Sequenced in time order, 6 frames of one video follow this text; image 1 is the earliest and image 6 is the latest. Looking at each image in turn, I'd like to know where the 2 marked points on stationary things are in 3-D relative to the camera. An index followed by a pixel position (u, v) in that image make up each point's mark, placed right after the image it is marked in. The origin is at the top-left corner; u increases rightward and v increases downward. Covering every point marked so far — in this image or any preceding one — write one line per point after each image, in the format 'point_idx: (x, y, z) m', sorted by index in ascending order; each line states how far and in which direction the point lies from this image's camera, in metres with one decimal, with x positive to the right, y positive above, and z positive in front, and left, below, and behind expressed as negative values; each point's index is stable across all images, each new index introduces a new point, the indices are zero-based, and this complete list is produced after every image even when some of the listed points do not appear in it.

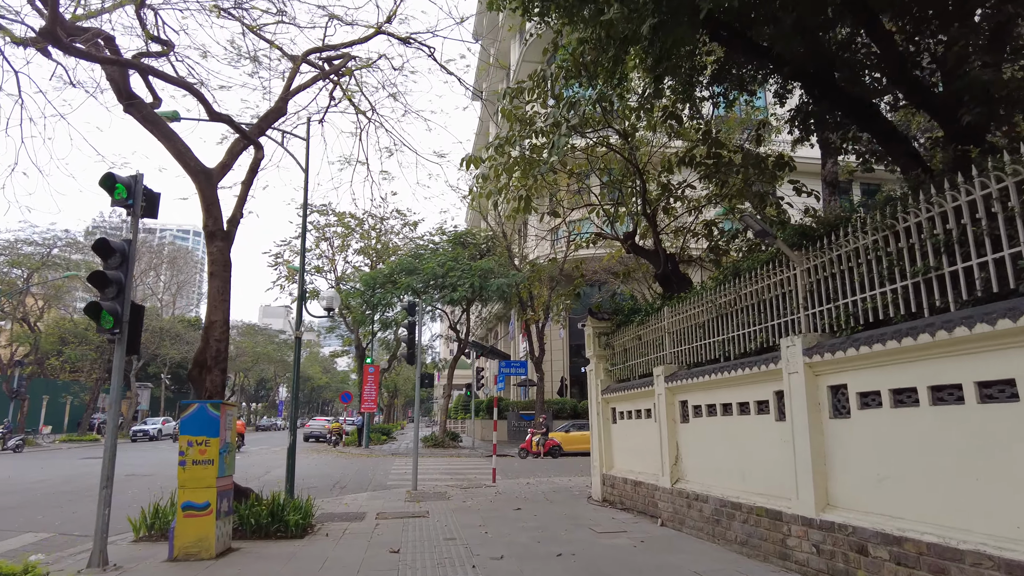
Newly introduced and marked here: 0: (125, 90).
0: (-4.3, +2.2, +8.1) m
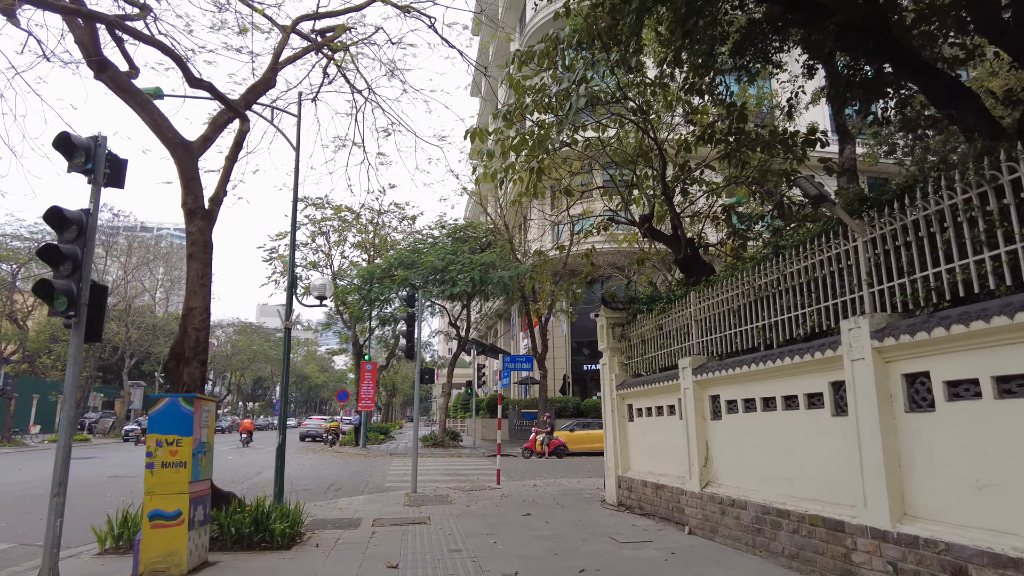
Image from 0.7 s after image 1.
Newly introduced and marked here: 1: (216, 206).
0: (-4.2, +2.4, +7.3) m
1: (-3.2, +0.9, +8.0) m
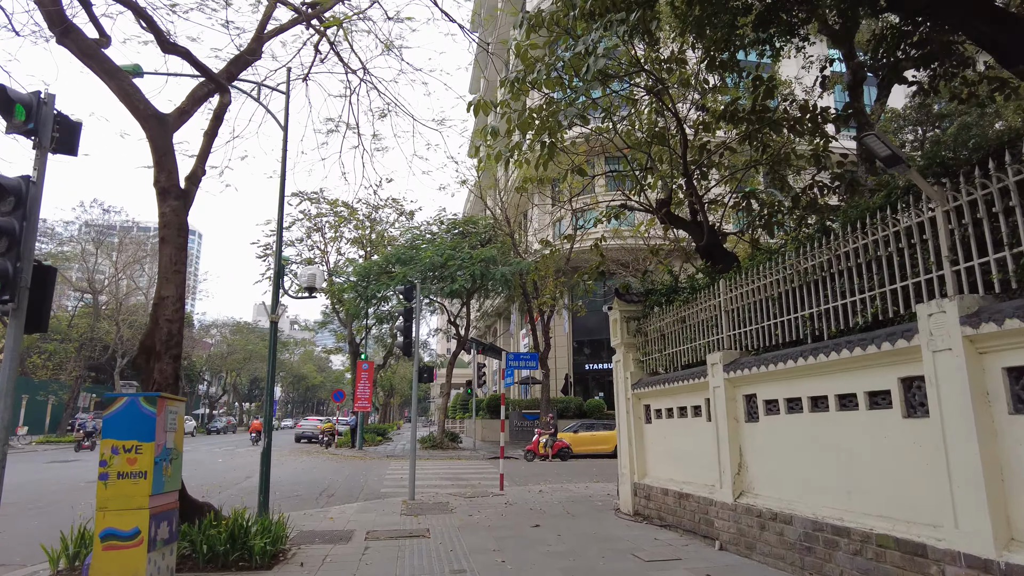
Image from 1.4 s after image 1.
0: (-4.1, +2.5, +6.6) m
1: (-3.1, +1.0, +7.2) m
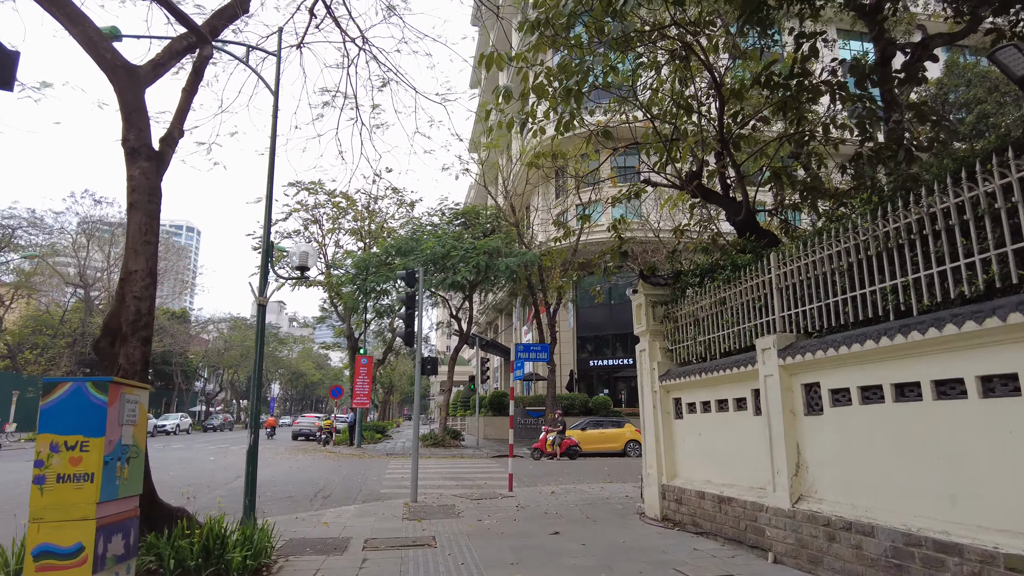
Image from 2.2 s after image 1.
0: (-3.9, +2.7, +5.7) m
1: (-3.0, +1.2, +6.4) m
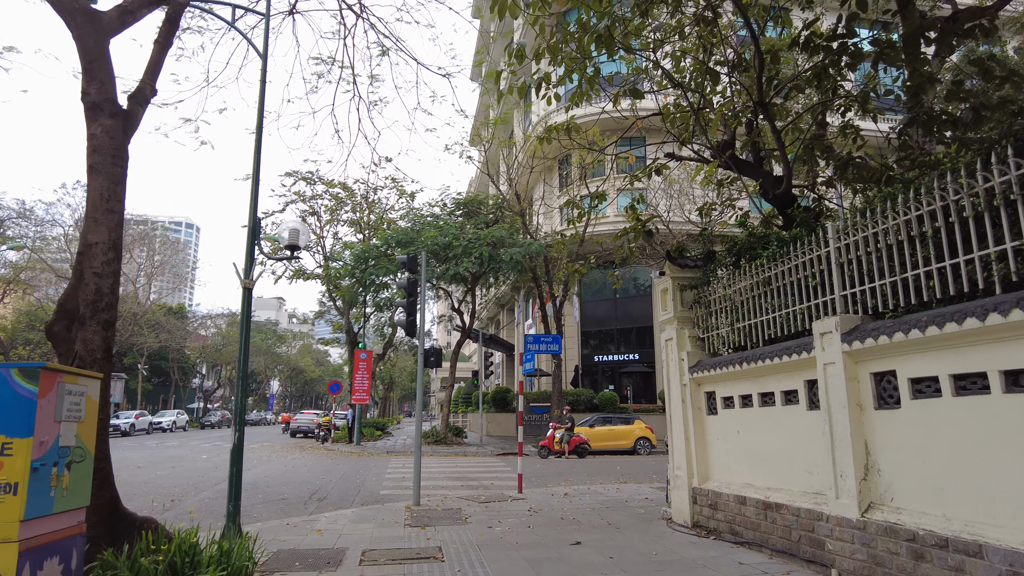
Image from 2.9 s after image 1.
0: (-3.8, +2.8, +4.9) m
1: (-2.8, +1.4, +5.6) m
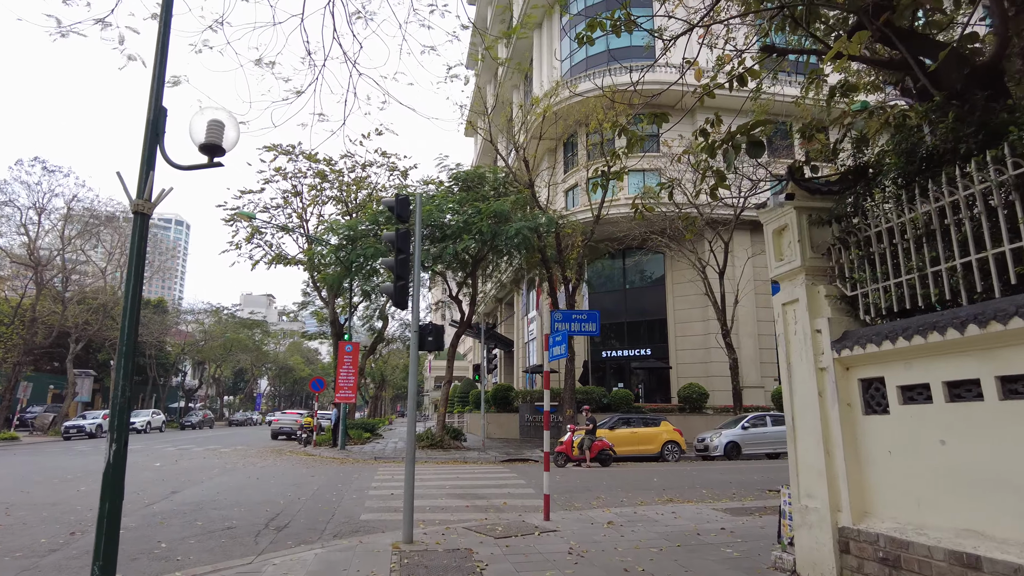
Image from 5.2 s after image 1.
0: (-3.5, +3.3, +2.3) m
1: (-2.5, +1.8, +3.0) m
